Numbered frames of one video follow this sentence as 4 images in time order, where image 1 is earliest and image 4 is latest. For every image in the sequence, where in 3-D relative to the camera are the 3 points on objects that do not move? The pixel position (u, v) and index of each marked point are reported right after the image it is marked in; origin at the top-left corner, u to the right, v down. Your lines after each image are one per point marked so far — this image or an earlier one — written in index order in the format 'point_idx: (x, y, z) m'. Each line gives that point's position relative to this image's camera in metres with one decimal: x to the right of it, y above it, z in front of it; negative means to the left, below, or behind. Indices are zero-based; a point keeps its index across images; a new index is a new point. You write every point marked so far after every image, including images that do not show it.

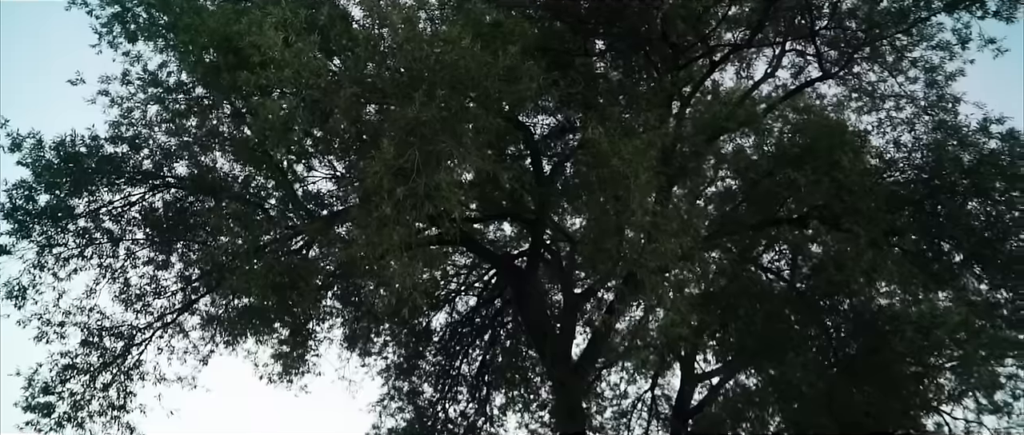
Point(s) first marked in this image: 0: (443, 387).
0: (-1.6, -4.0, +16.3) m
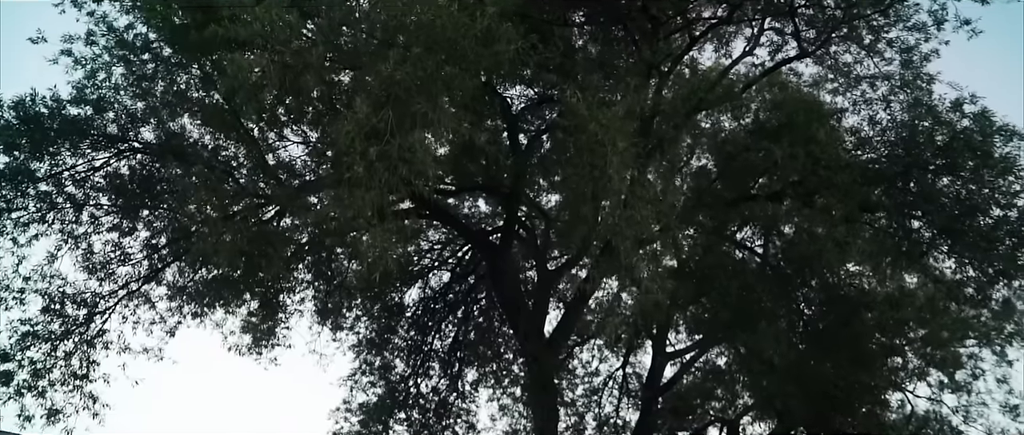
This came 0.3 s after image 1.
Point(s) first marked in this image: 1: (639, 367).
0: (-2.3, -3.4, +16.3) m
1: (+3.3, -3.9, +17.9) m
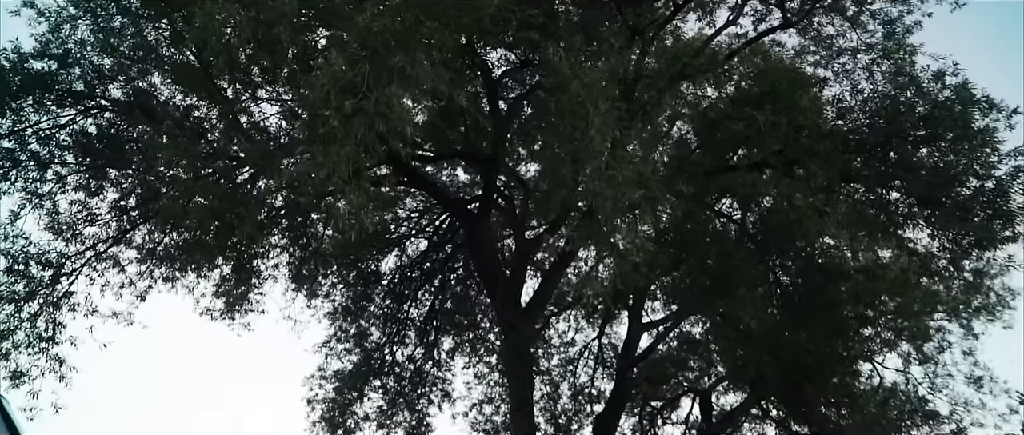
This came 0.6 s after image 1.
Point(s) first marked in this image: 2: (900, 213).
0: (-2.8, -2.6, +16.2) m
1: (+2.6, -3.1, +18.0) m
2: (+5.6, +0.1, +10.2) m
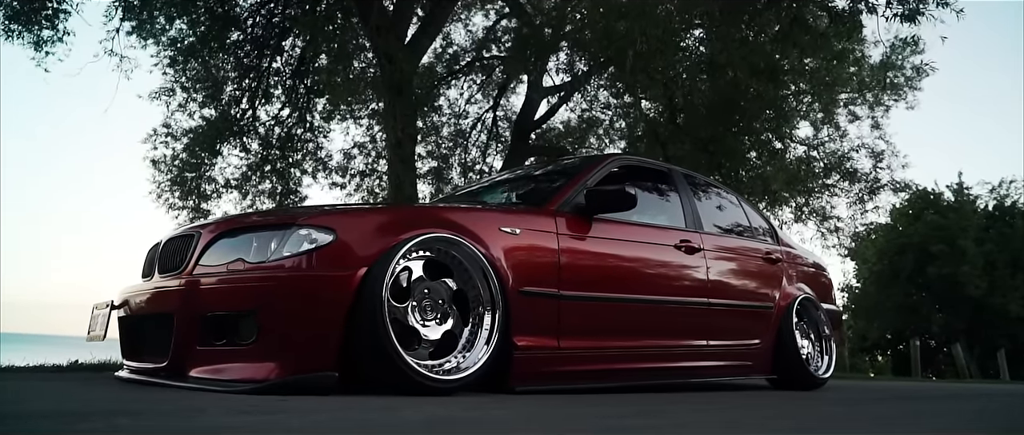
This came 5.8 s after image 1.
0: (-5.1, +2.7, +13.6) m
1: (0.0, +2.6, +16.2) m
2: (+4.2, +3.5, +8.4) m
